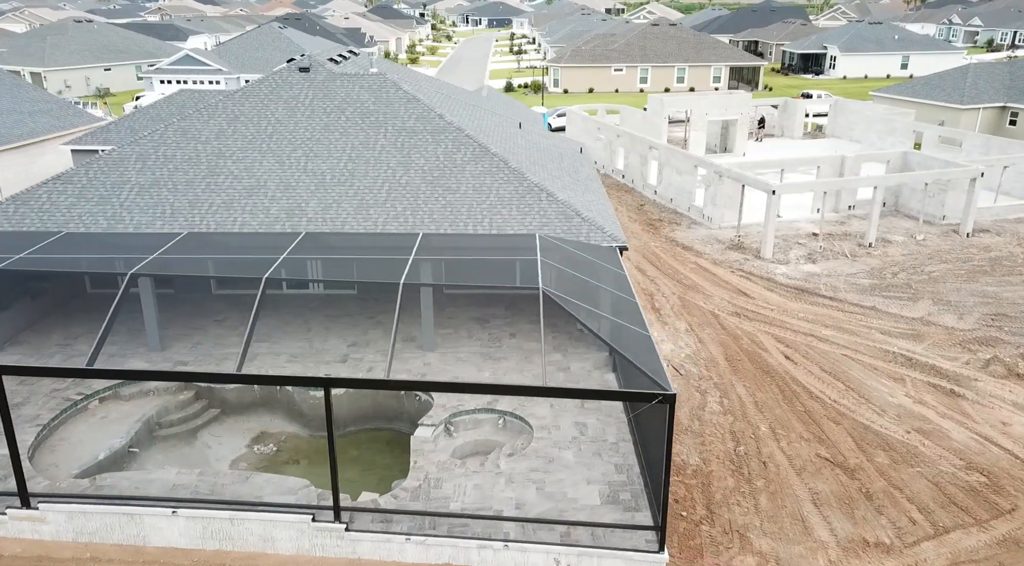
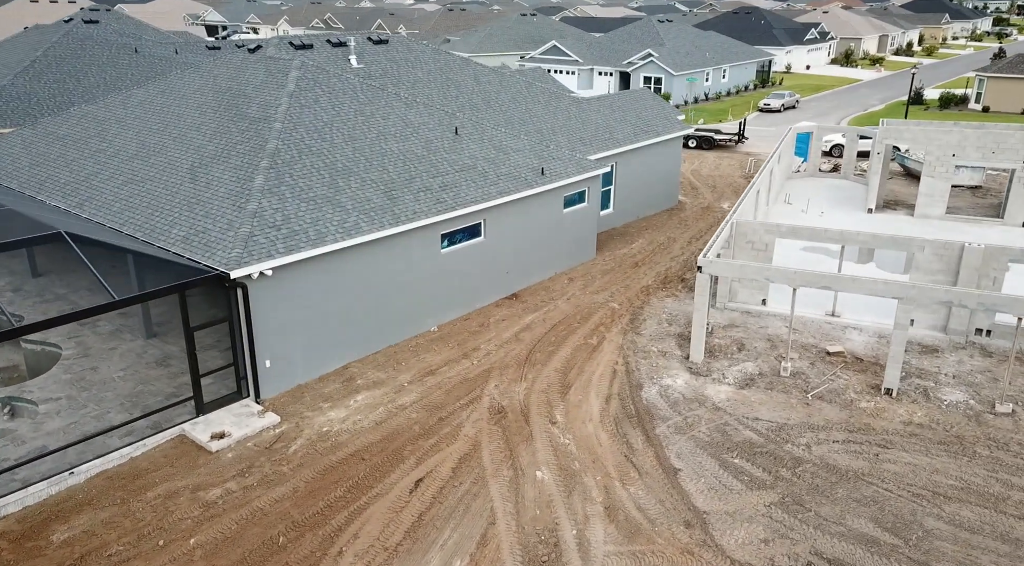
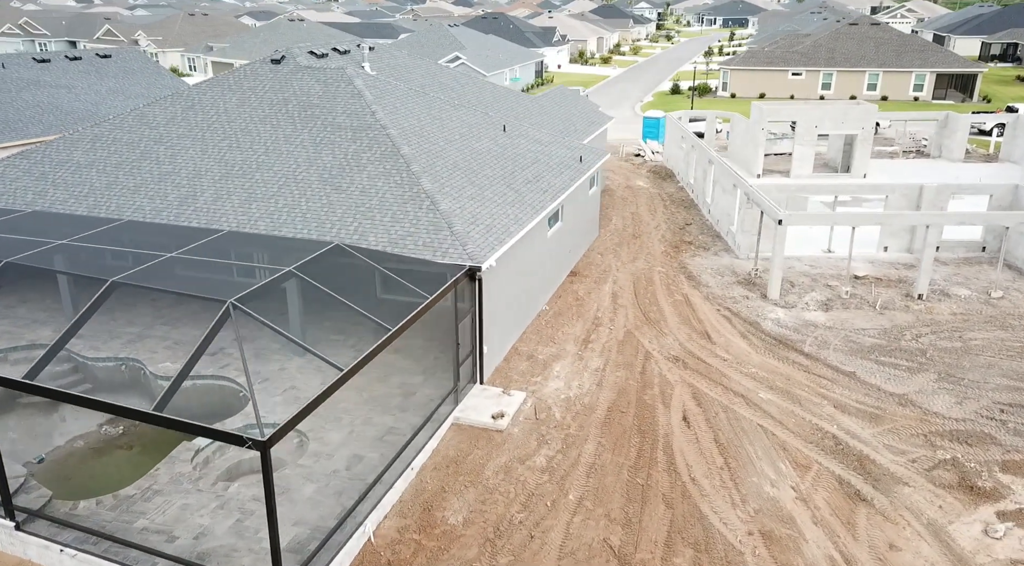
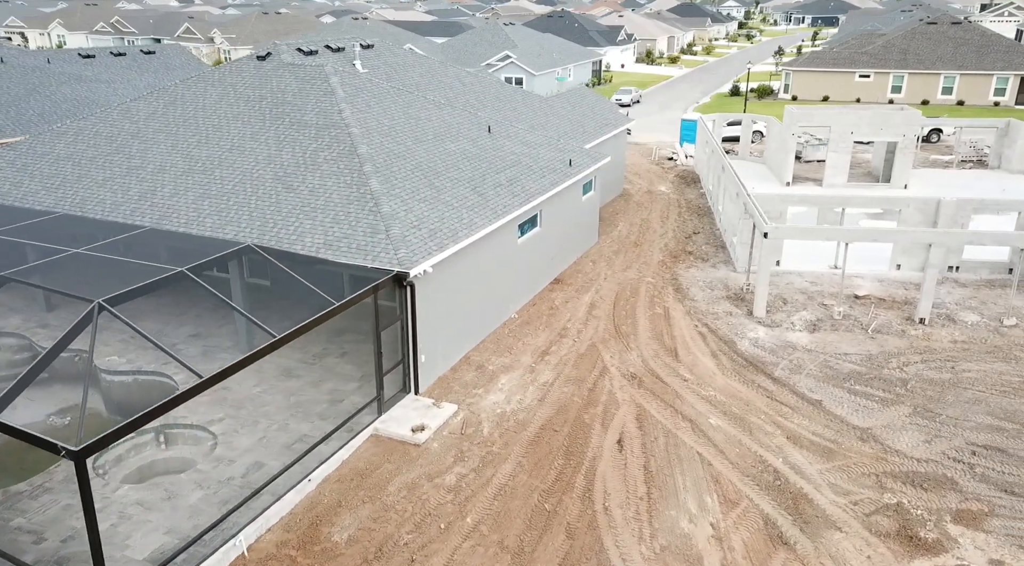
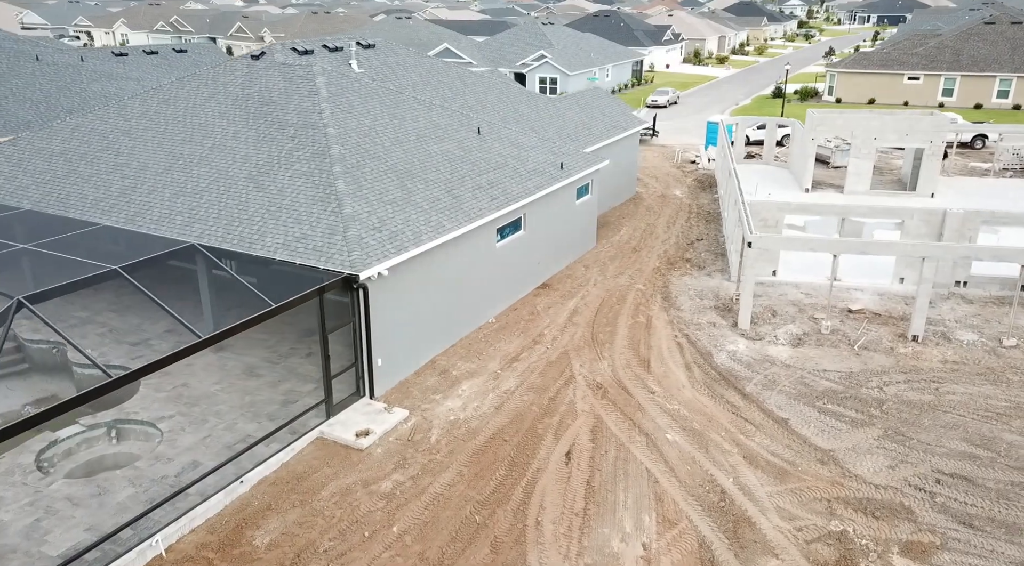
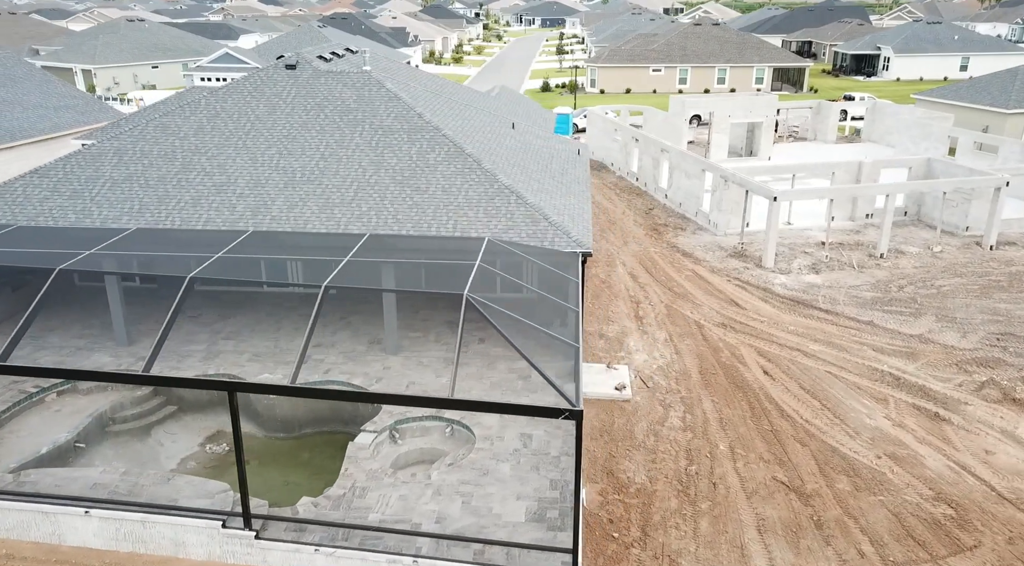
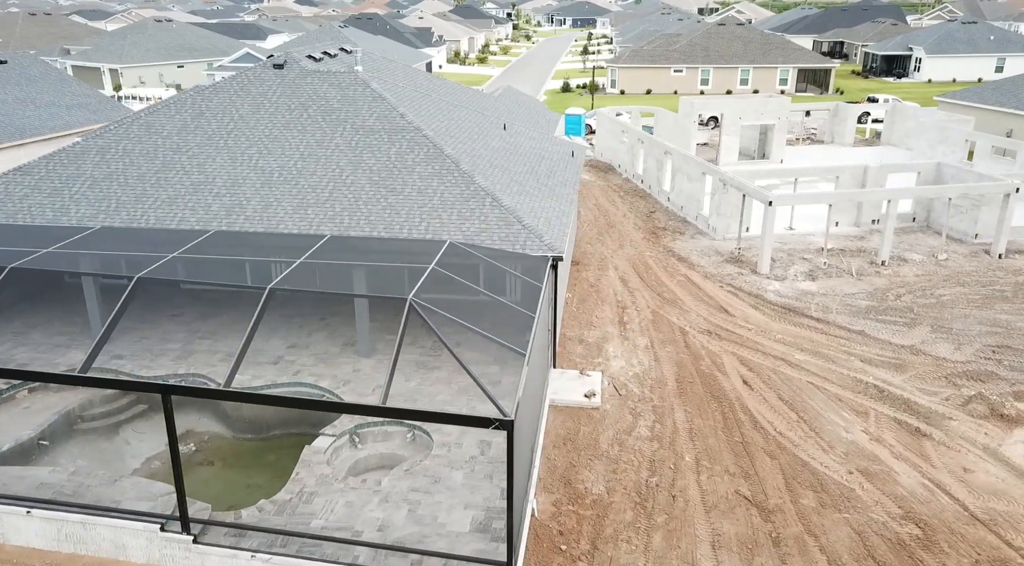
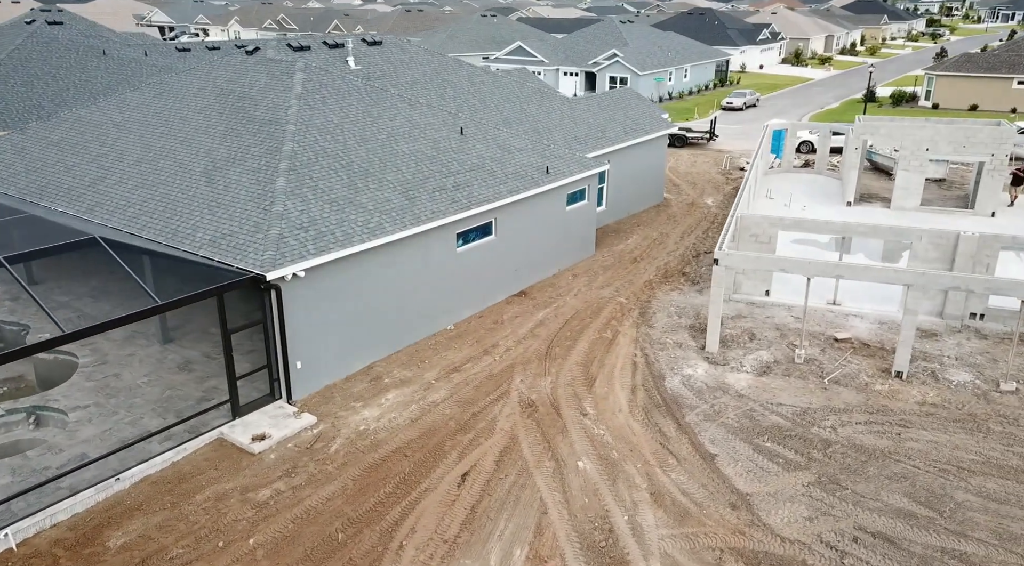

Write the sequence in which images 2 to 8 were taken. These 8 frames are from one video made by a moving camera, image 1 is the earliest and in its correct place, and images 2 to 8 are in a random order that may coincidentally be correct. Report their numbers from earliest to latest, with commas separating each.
6, 7, 3, 4, 5, 8, 2
